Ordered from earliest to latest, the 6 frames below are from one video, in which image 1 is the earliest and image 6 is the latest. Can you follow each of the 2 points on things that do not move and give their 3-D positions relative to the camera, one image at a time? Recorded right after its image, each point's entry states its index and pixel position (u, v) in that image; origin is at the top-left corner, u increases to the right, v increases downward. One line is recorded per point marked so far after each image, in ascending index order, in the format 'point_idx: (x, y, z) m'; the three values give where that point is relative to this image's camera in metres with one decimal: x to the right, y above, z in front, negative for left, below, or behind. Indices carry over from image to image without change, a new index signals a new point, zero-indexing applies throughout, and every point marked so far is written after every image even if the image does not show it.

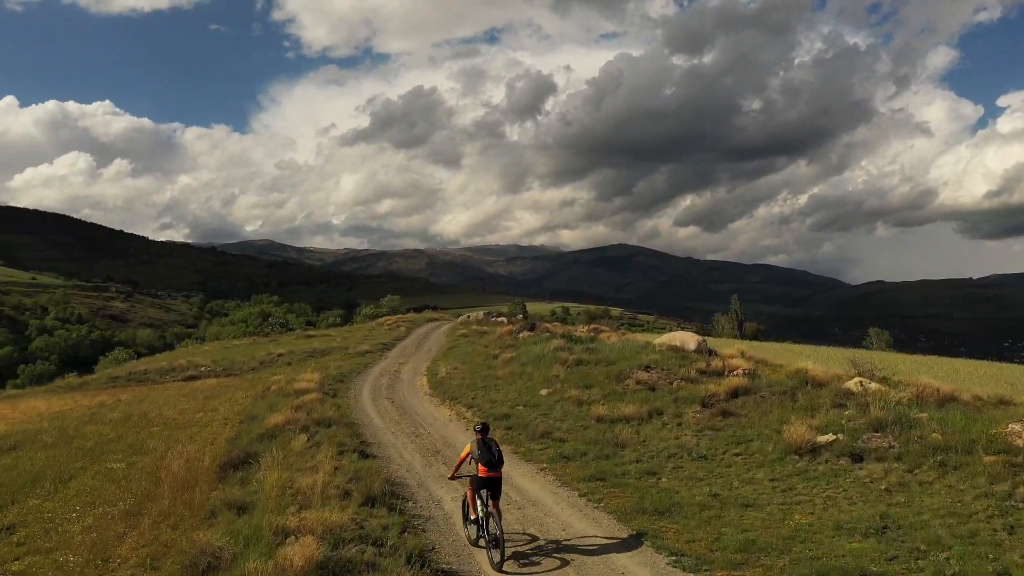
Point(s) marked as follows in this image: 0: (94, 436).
0: (-15.0, -5.3, +18.9) m
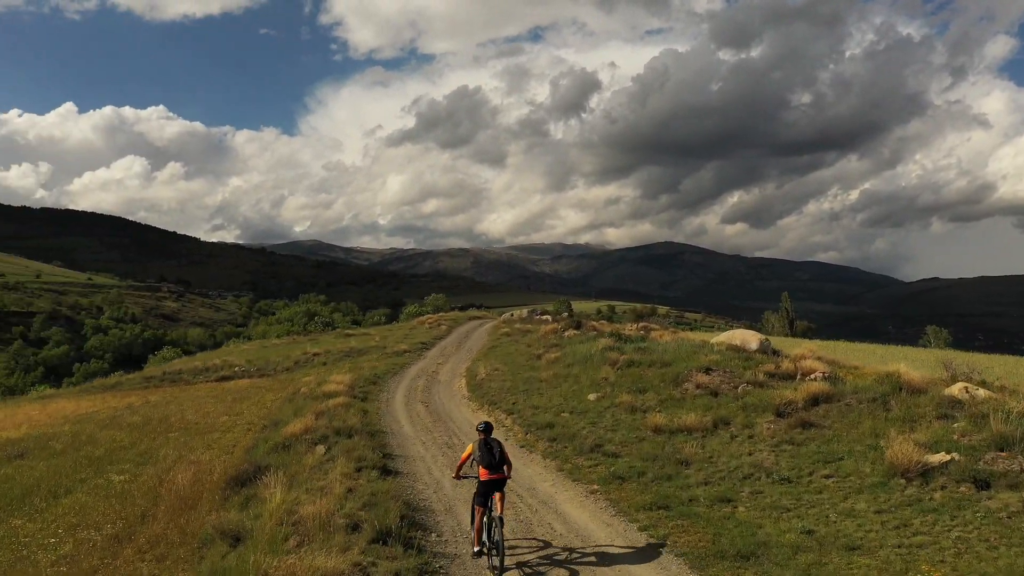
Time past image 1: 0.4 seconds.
0: (-13.6, -5.2, +17.6) m
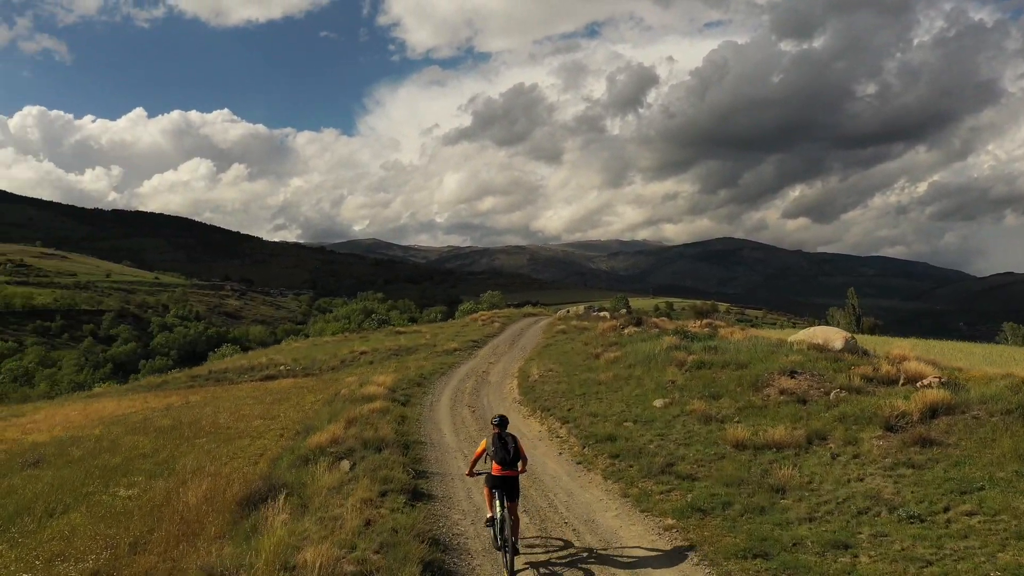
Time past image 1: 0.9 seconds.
0: (-12.0, -5.0, +16.4) m
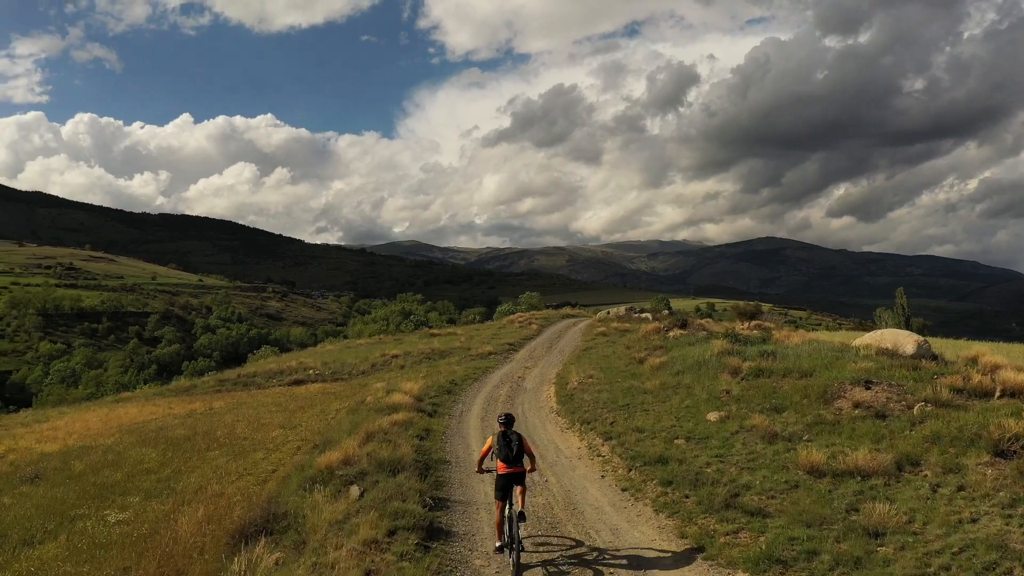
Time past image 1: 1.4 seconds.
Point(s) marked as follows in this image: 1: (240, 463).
0: (-11.0, -5.0, +15.2) m
1: (-8.2, -5.2, +15.7) m
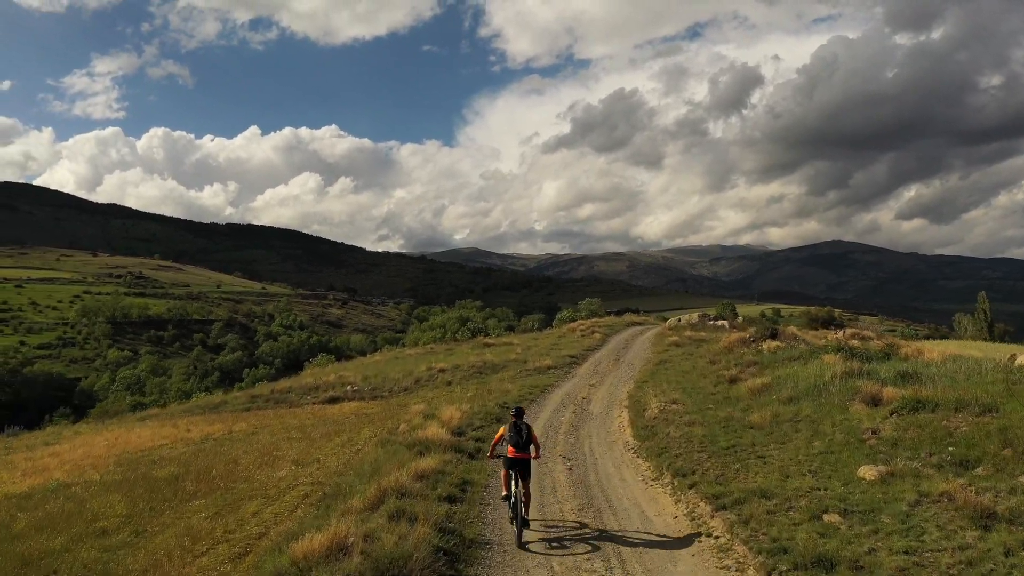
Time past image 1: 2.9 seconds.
0: (-9.5, -5.2, +12.2) m
1: (-6.7, -5.4, +12.3) m
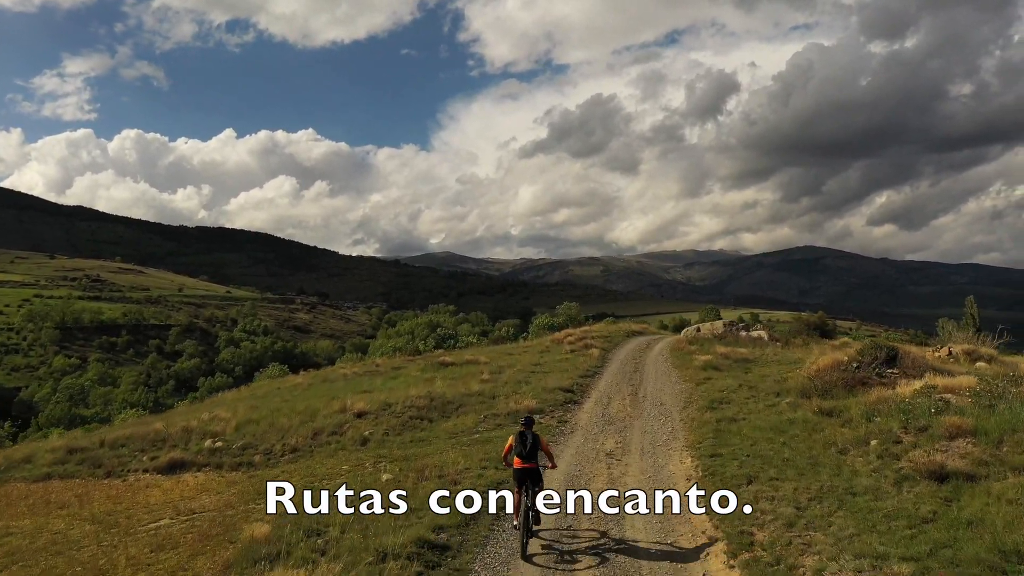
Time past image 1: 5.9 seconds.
0: (-10.1, -6.0, +13.1) m
1: (-7.3, -6.2, +13.3) m
